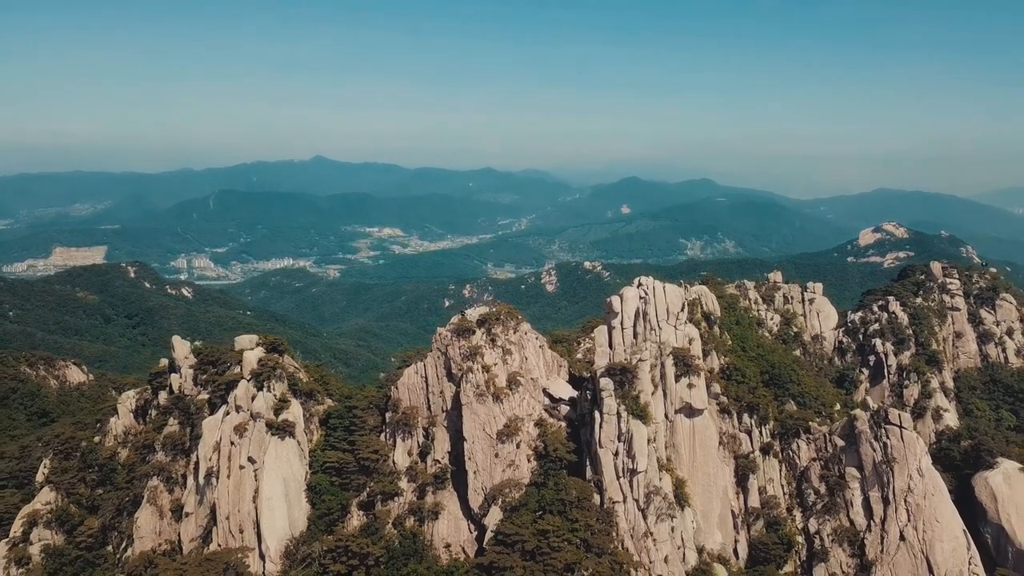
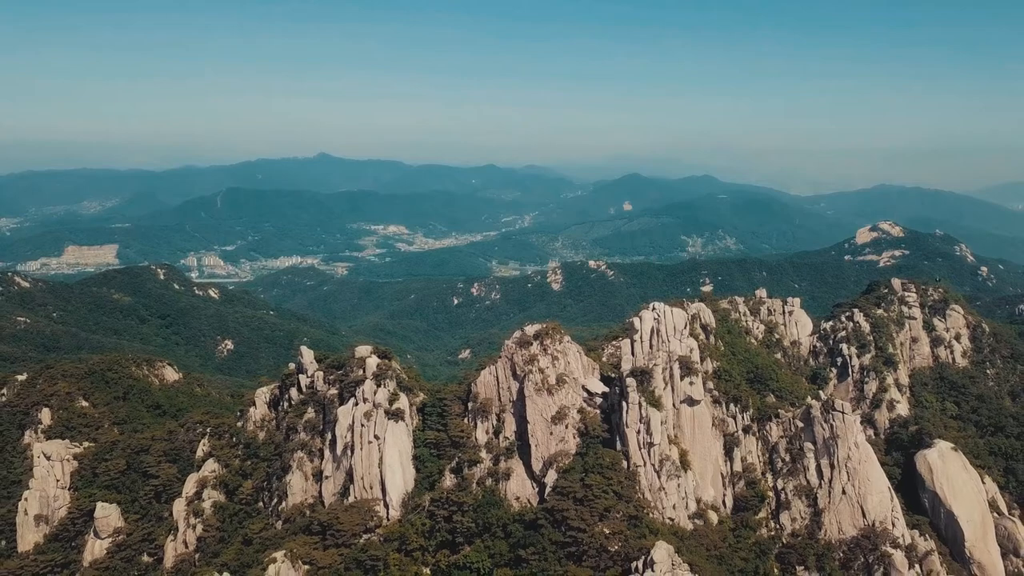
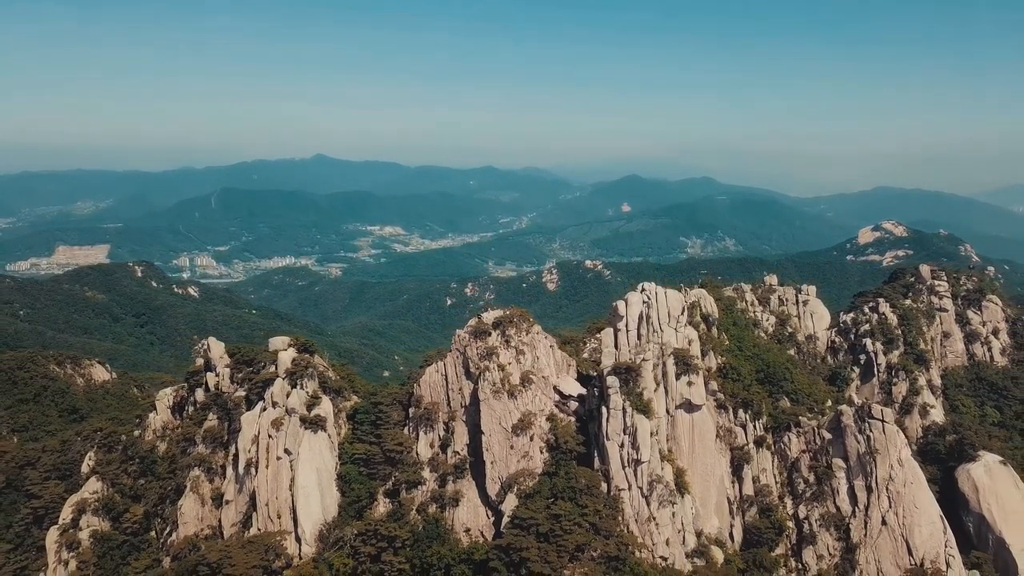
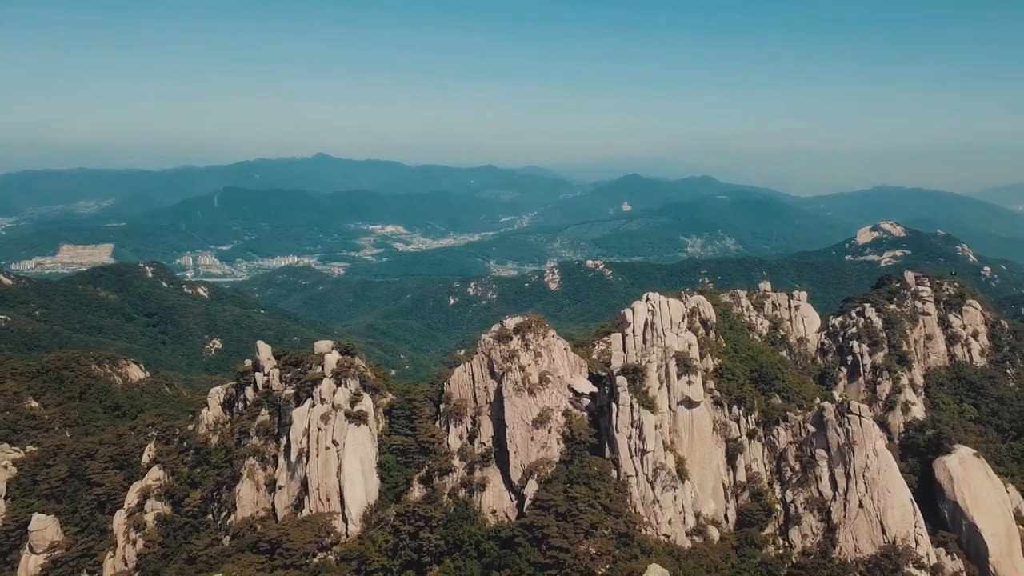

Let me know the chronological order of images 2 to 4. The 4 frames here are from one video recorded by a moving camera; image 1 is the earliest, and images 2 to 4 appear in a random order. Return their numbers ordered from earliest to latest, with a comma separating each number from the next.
3, 4, 2
